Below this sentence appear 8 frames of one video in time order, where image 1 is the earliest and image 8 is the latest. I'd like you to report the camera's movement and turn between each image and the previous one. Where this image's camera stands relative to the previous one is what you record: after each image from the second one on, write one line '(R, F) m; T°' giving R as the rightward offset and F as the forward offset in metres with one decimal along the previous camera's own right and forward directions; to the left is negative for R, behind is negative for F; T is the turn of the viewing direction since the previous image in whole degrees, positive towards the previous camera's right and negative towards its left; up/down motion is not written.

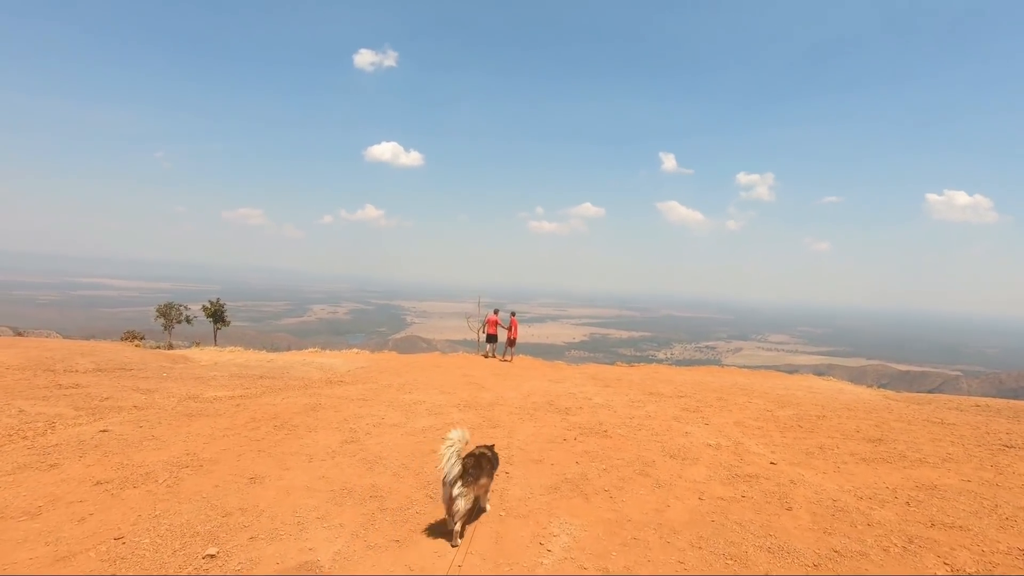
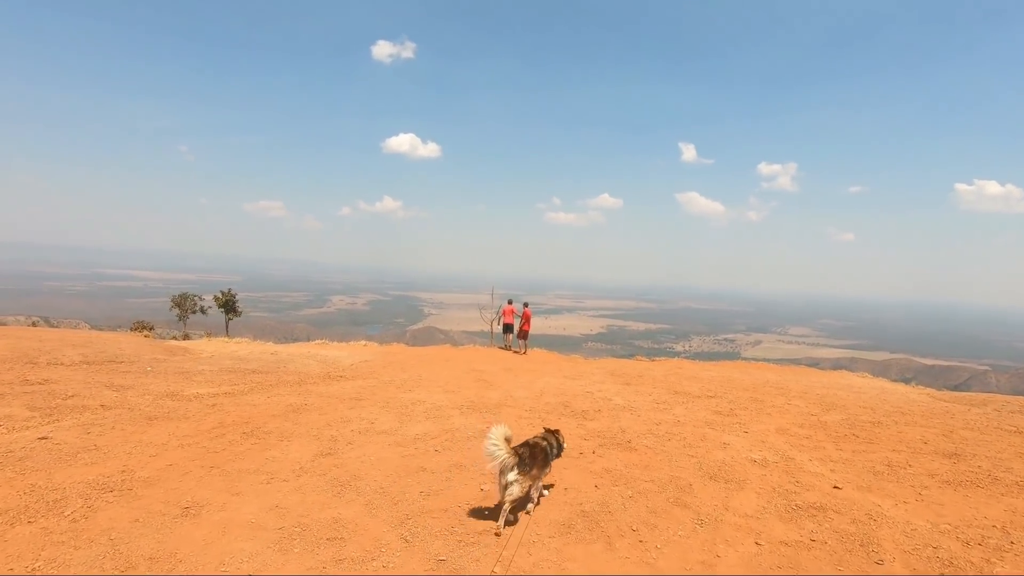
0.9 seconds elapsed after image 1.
(+0.1, +1.0) m; -2°
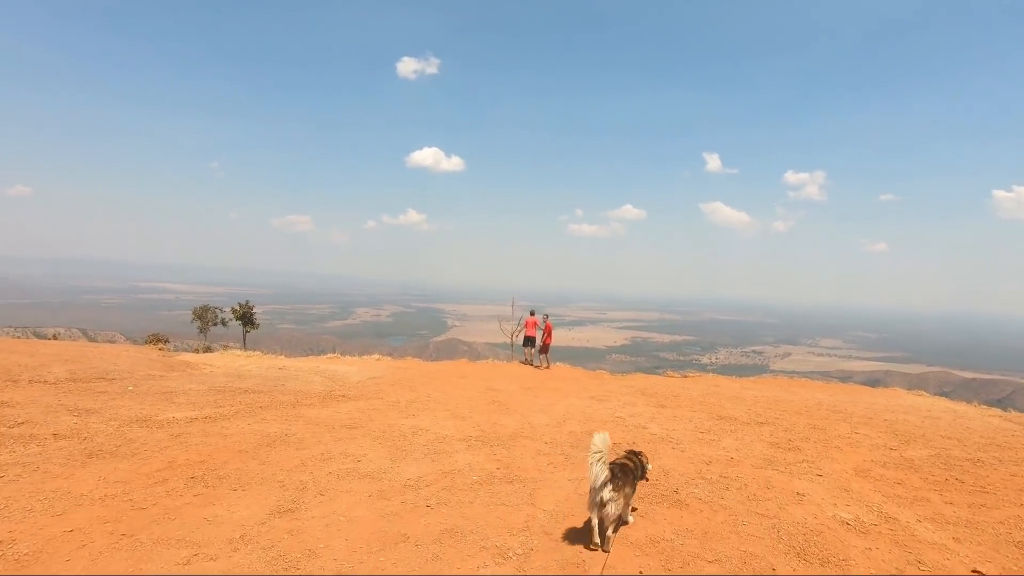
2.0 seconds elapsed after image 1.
(+0.1, +1.2) m; -2°
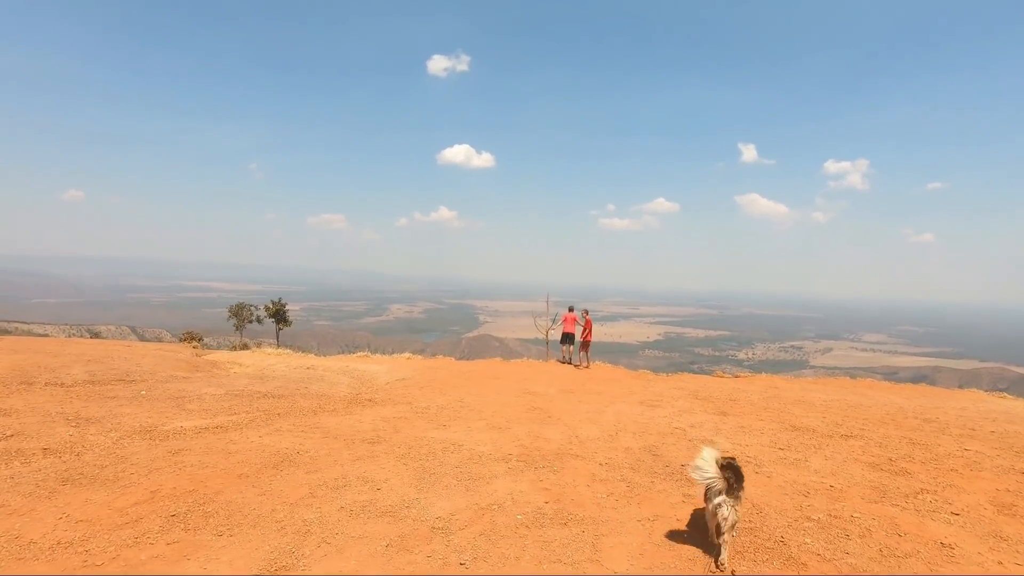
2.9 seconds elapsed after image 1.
(-0.2, +1.0) m; -3°
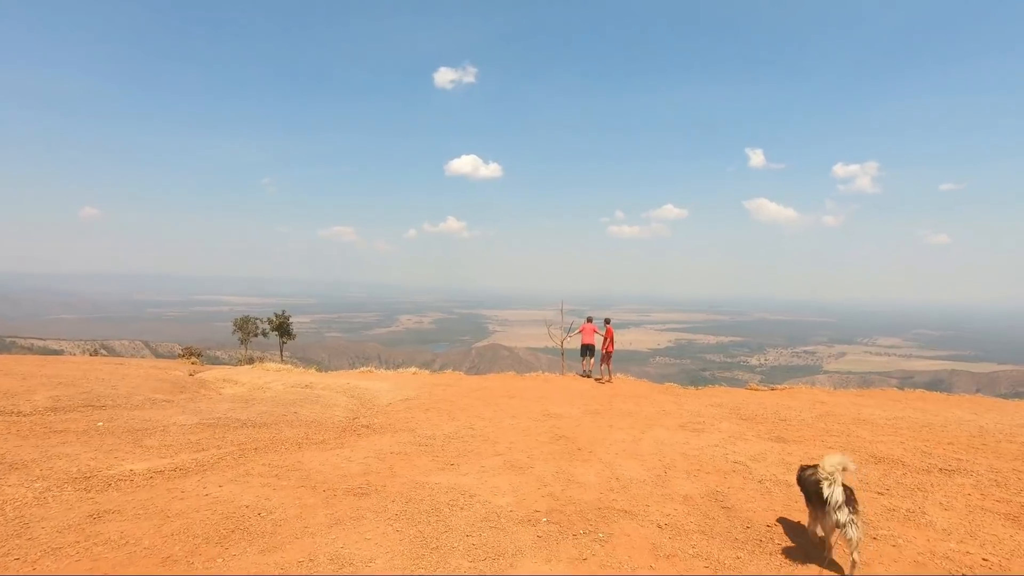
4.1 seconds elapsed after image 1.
(-0.1, +1.4) m; -1°
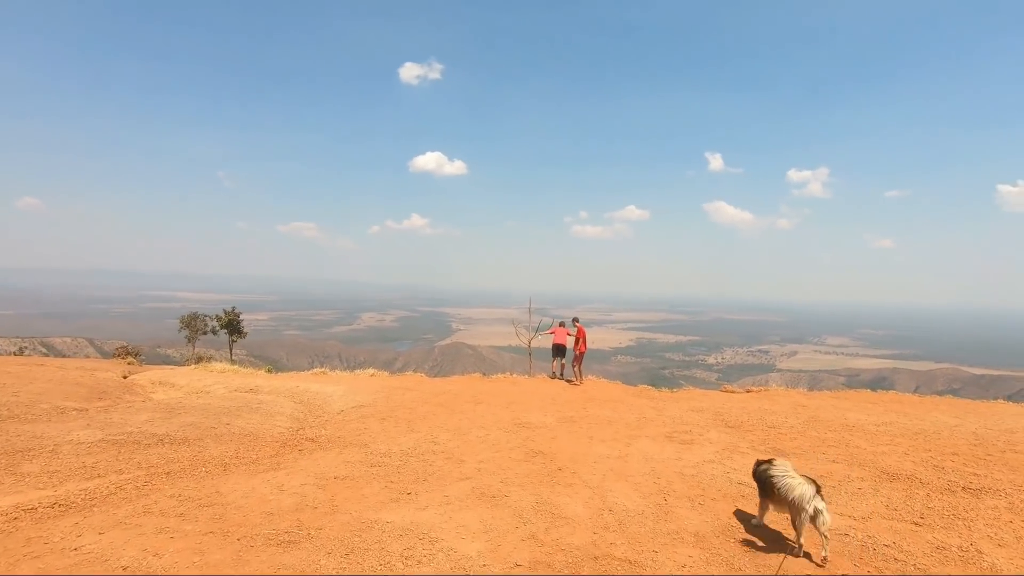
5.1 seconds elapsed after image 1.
(-0.1, +1.0) m; +4°
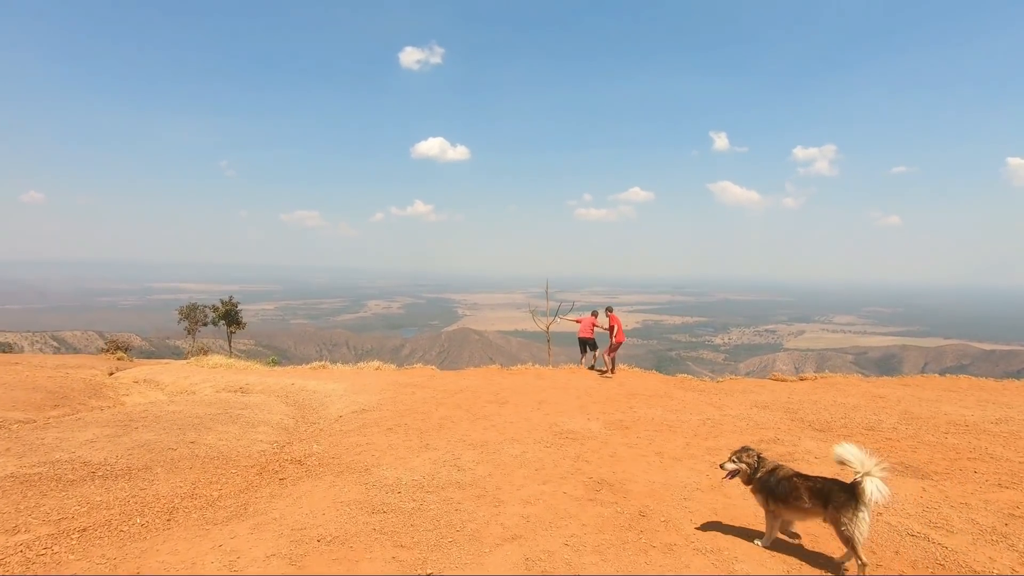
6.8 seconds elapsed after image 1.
(-0.4, +1.8) m; -1°
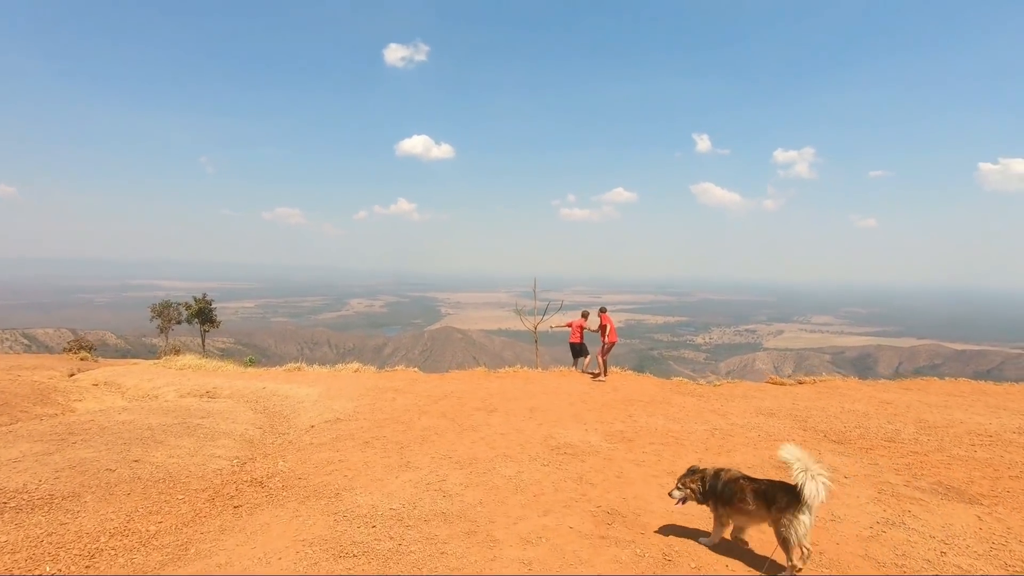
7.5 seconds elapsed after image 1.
(-0.1, +0.7) m; +2°
